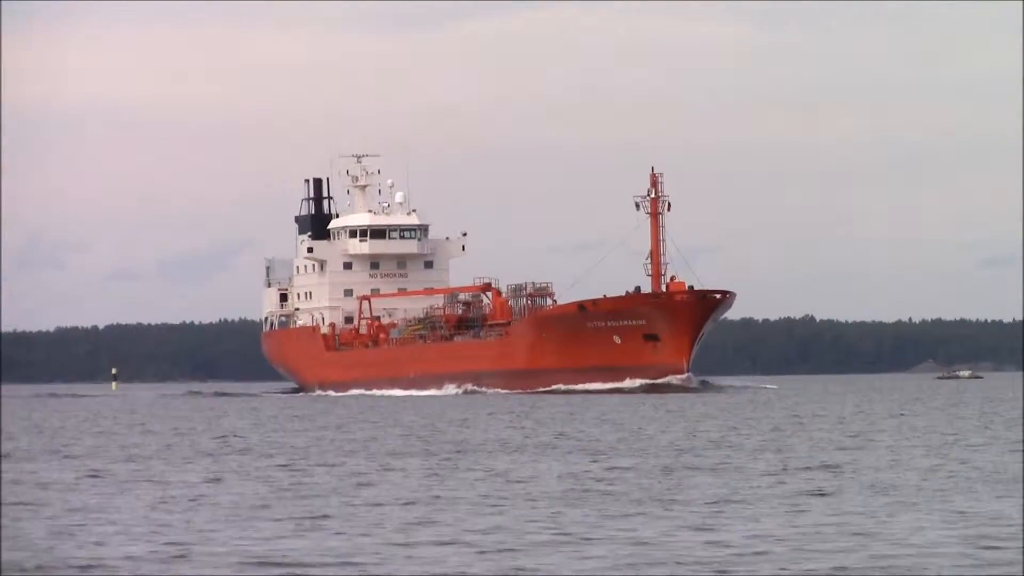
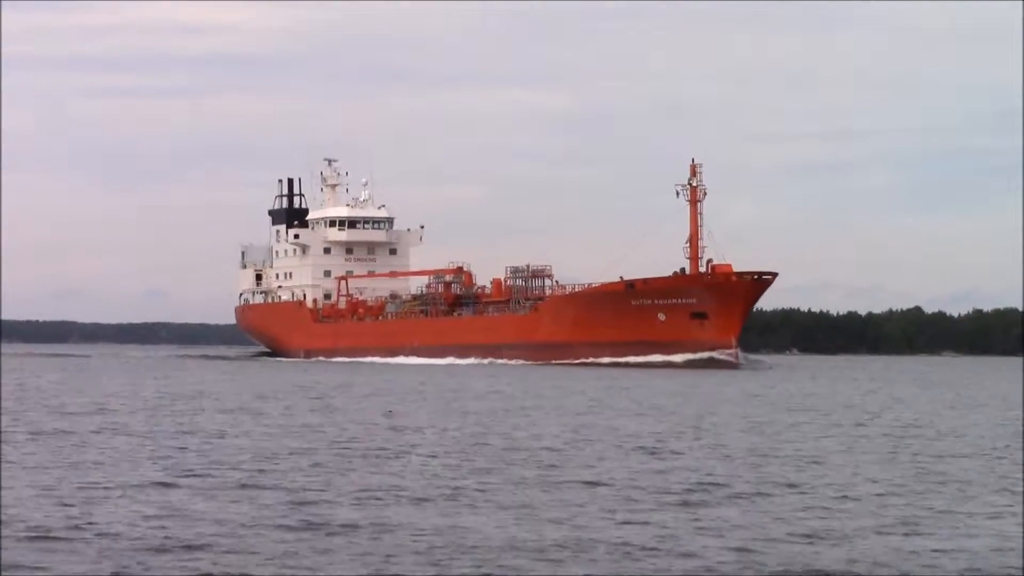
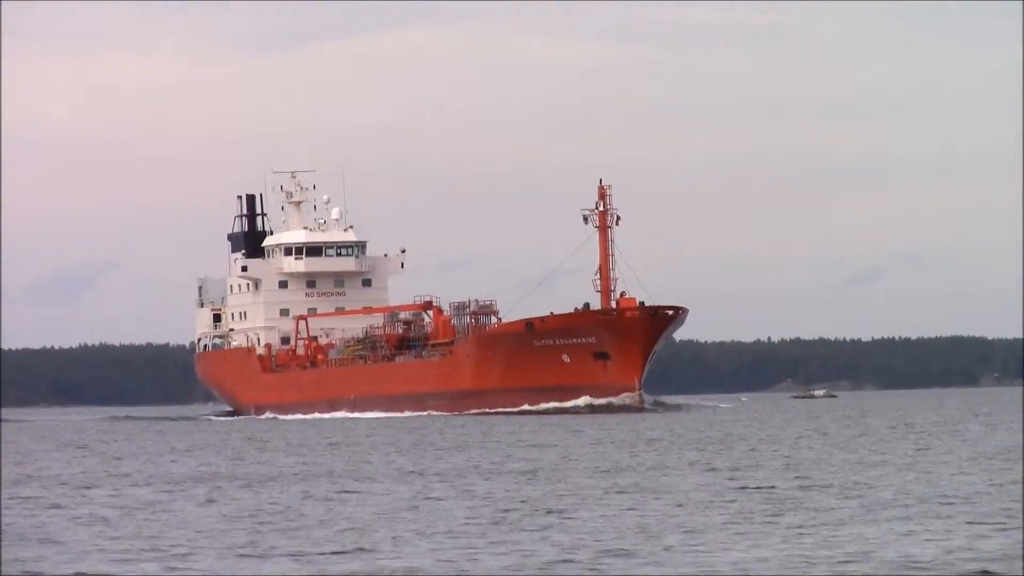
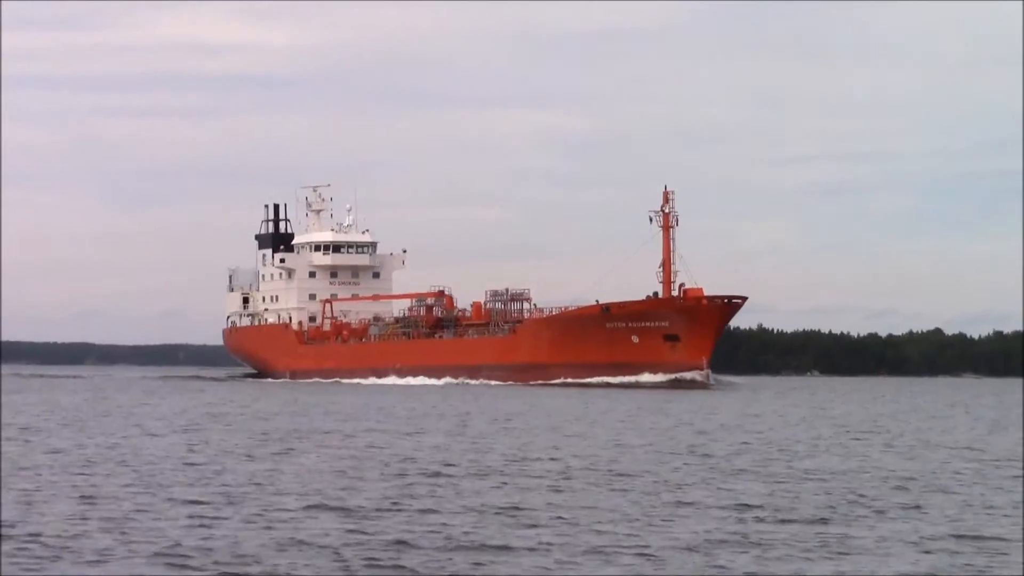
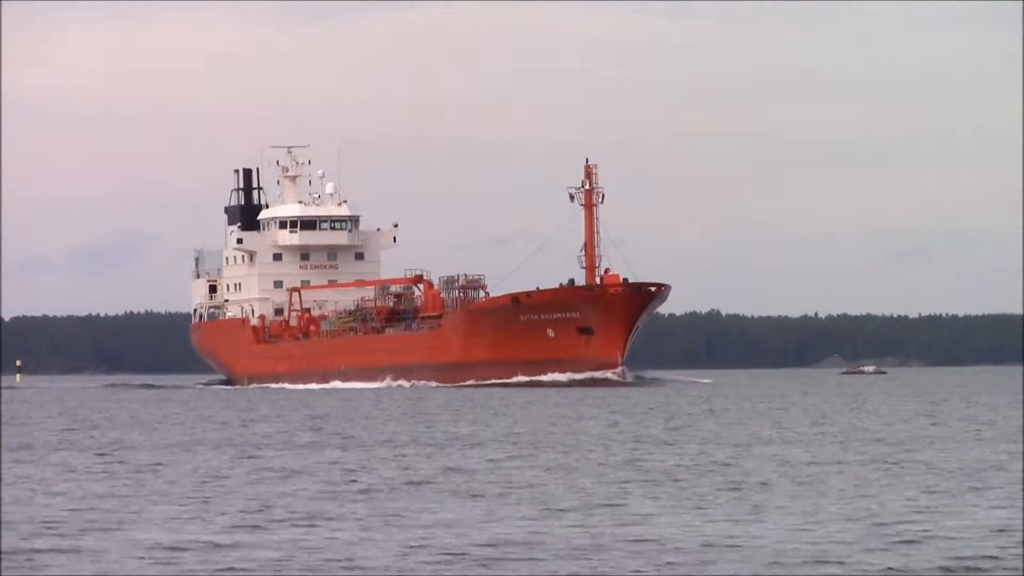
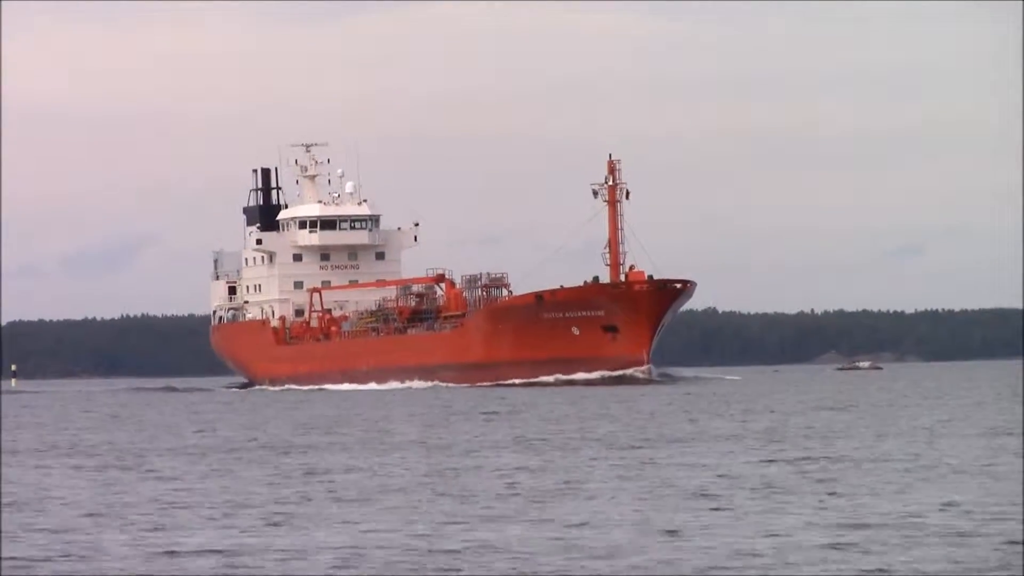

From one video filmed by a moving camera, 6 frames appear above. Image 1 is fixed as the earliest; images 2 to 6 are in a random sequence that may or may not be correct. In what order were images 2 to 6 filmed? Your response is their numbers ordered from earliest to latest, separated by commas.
5, 6, 3, 4, 2
